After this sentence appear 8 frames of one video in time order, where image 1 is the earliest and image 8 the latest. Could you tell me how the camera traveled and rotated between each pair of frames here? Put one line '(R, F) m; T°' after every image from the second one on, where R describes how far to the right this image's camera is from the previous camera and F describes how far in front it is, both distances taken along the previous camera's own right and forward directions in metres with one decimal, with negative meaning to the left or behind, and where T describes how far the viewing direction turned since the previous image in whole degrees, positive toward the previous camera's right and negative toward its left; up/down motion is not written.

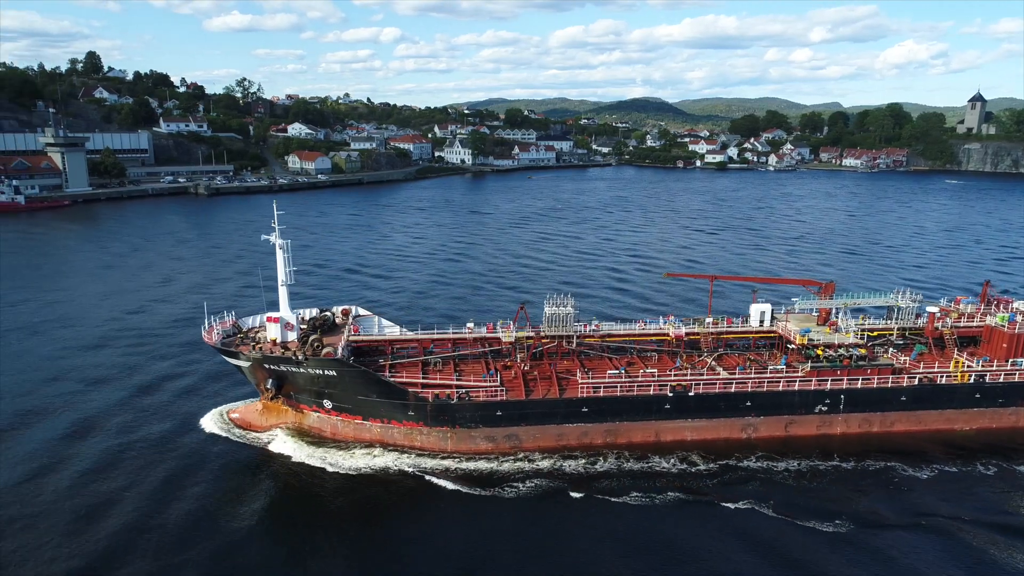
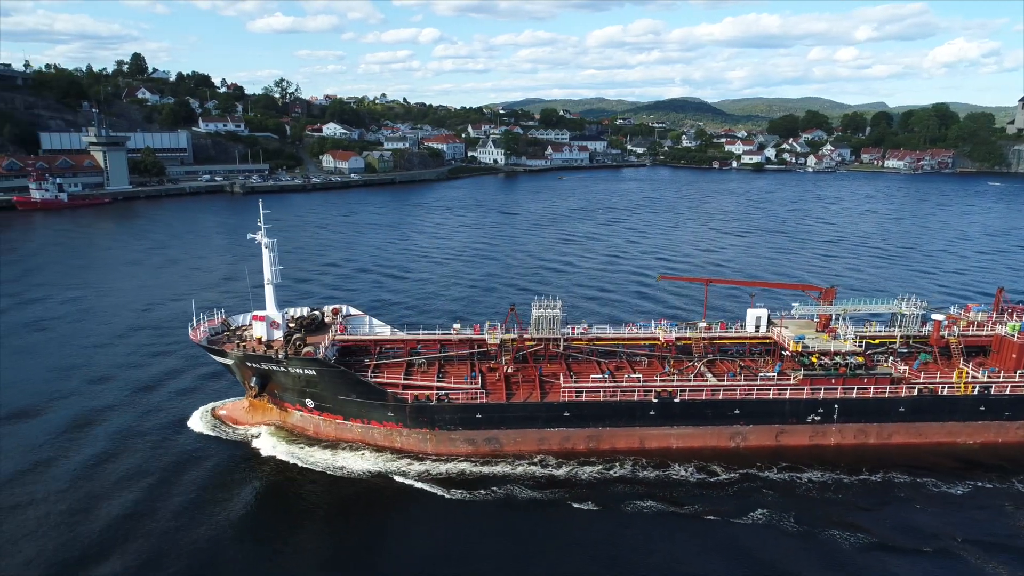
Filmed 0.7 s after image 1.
(+1.0, +0.2) m; -3°
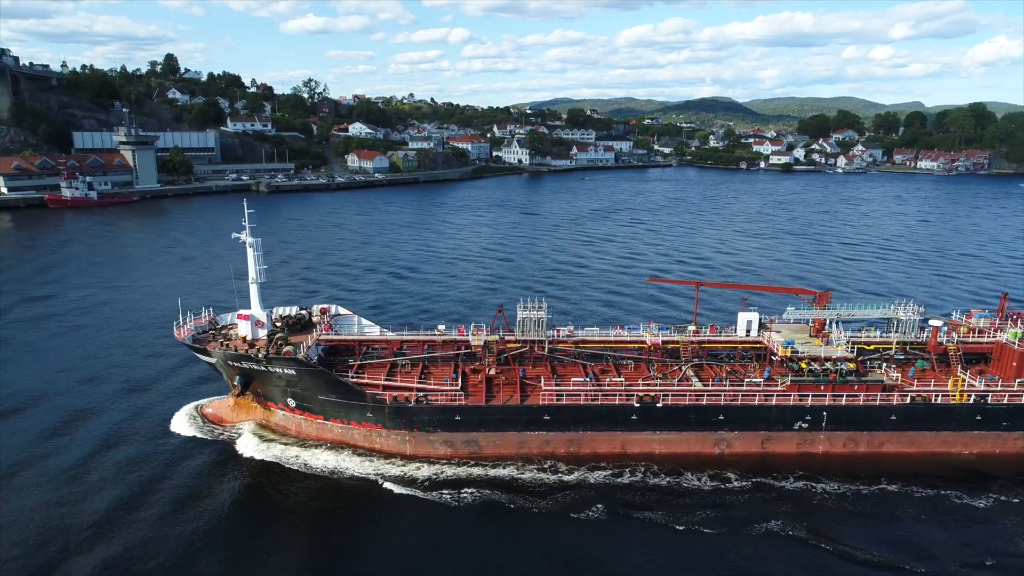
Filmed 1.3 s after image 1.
(+0.8, +0.1) m; -2°
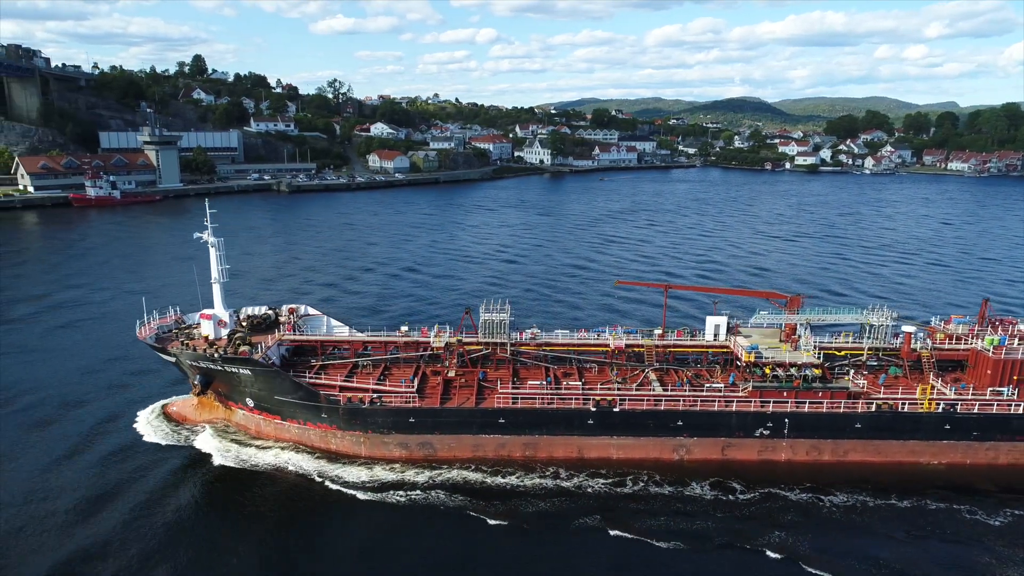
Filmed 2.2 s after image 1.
(+1.2, +0.2) m; -2°
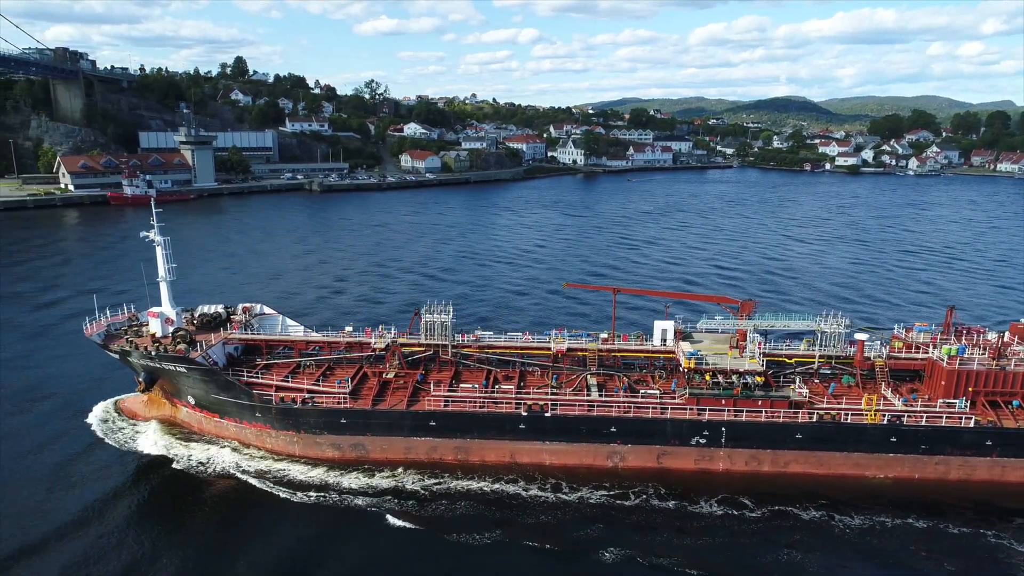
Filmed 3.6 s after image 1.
(+1.9, +0.2) m; -2°
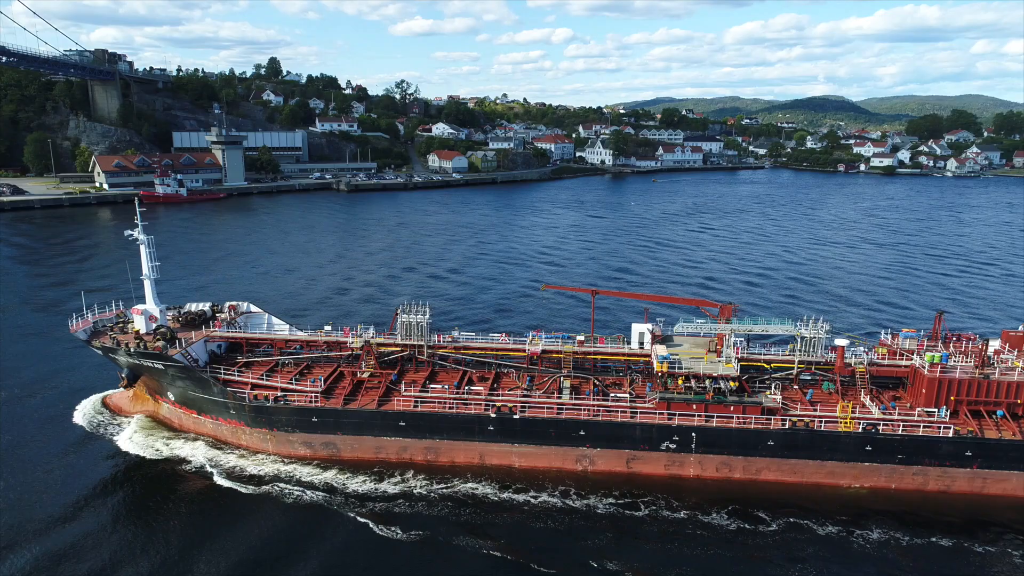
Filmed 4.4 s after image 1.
(+1.1, 0.0) m; -2°
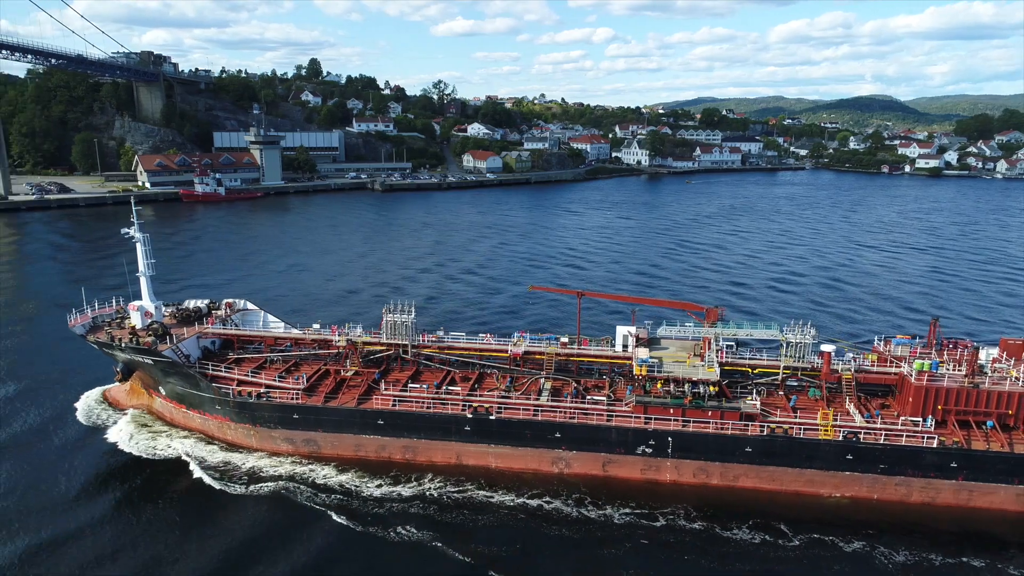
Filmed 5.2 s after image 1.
(+1.0, 0.0) m; -3°
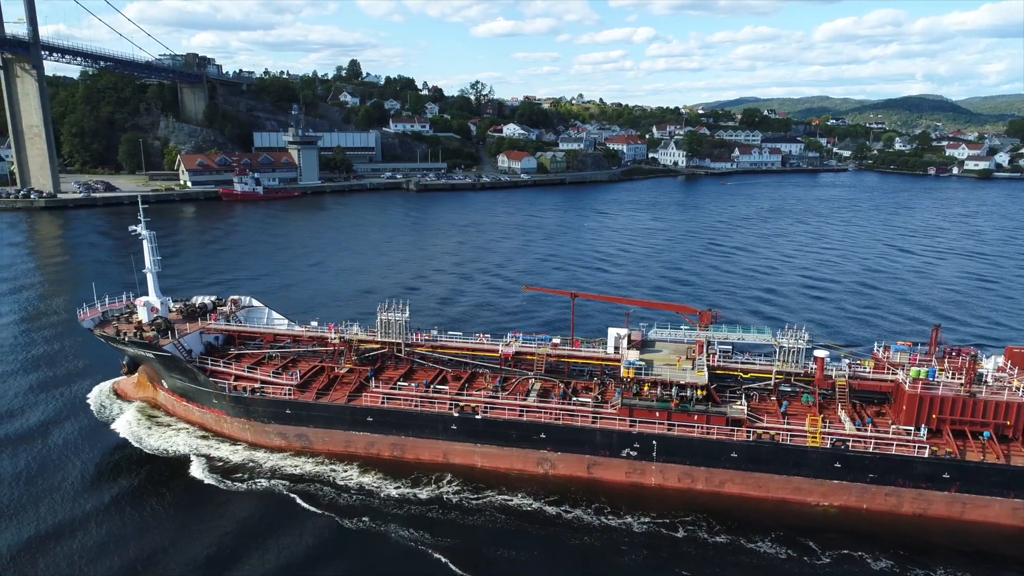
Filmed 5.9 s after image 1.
(+0.8, 0.0) m; -3°
